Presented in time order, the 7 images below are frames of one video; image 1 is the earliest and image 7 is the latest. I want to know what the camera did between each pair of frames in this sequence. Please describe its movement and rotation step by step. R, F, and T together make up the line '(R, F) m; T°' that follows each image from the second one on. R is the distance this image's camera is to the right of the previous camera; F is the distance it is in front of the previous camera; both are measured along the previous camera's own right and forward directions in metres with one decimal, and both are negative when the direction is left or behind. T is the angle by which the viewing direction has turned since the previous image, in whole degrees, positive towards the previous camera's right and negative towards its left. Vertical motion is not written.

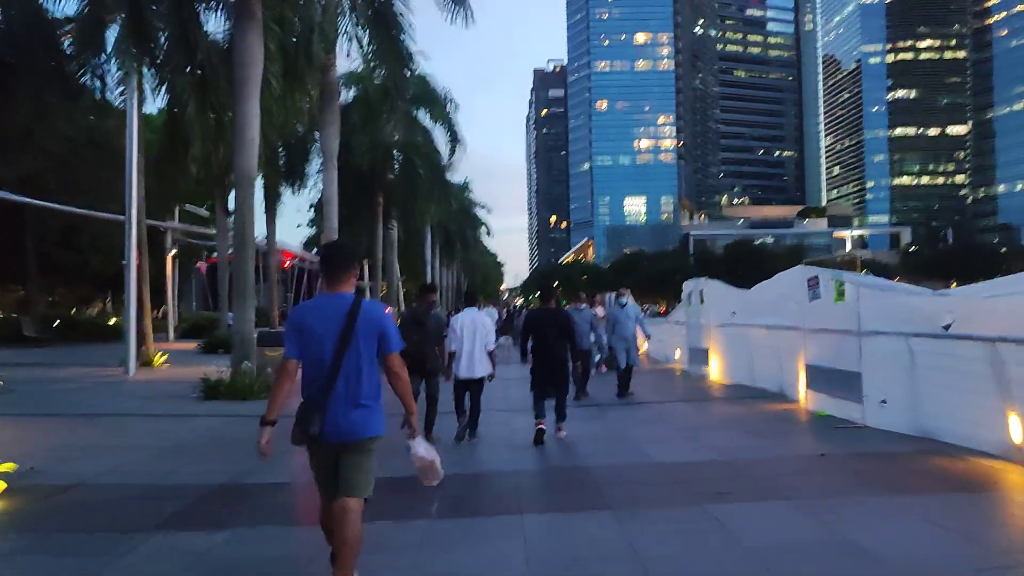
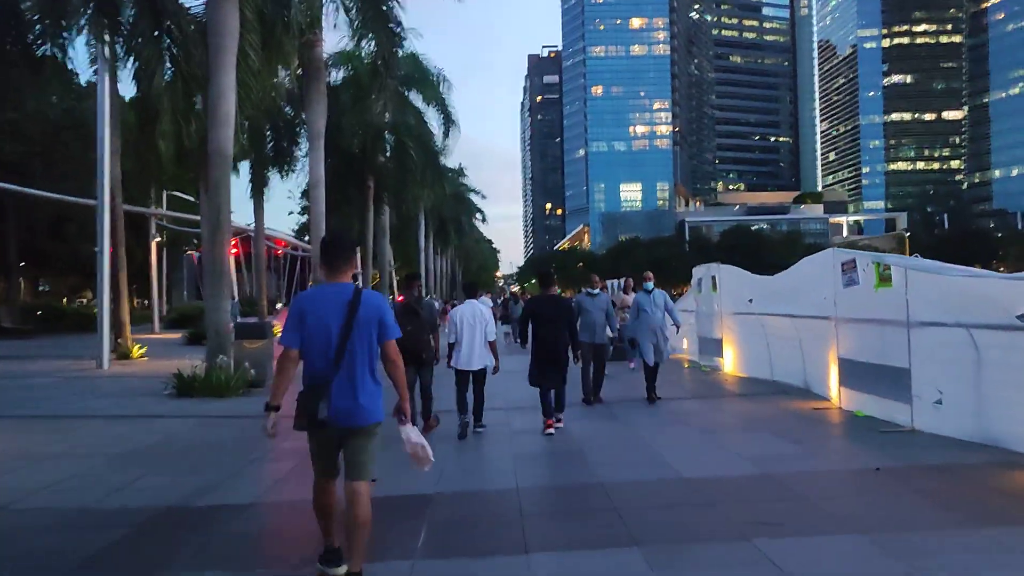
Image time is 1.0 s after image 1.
(-0.1, +1.2) m; 0°
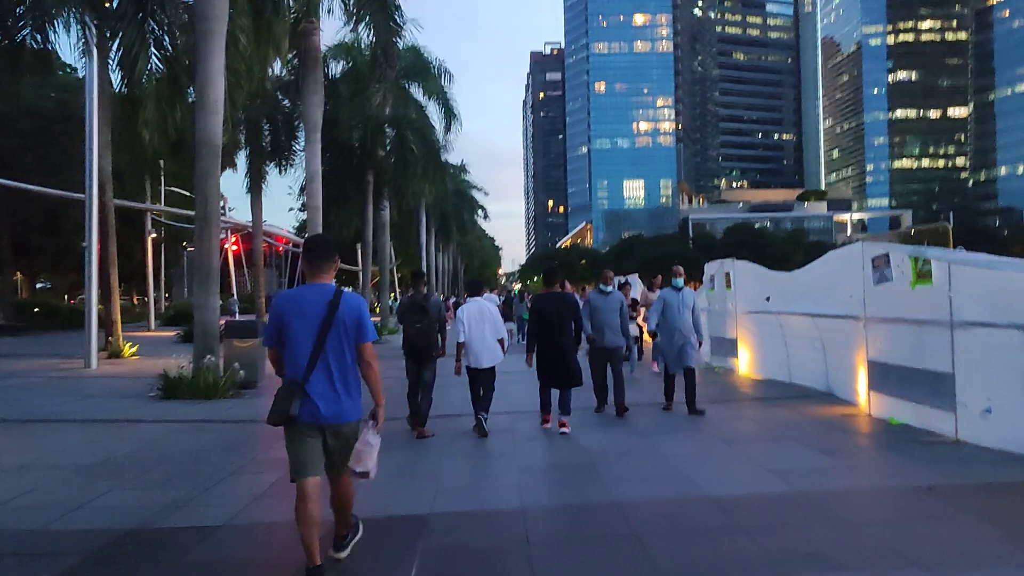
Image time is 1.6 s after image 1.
(0.0, +0.8) m; 0°
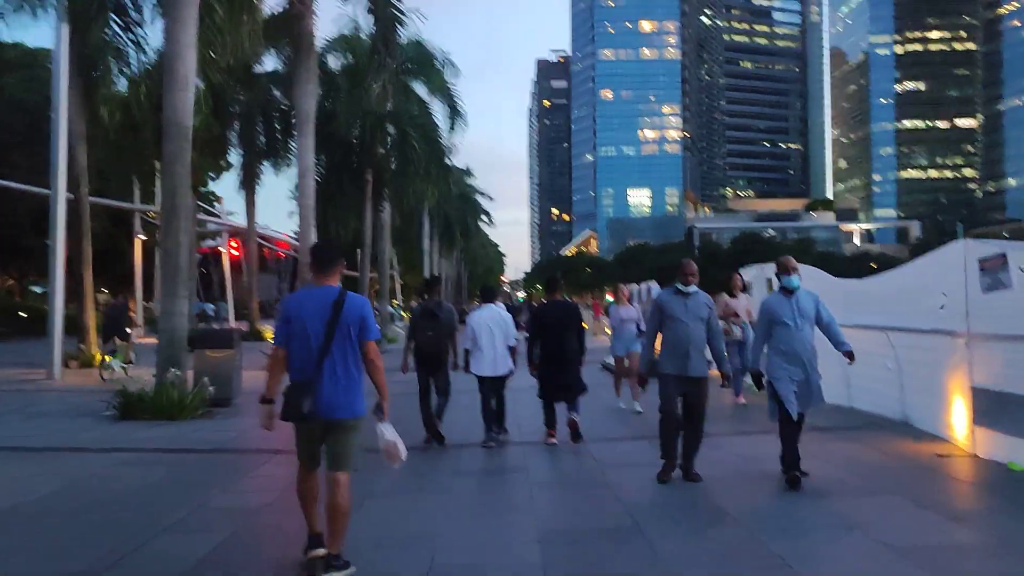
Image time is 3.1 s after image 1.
(-0.1, +1.9) m; 0°
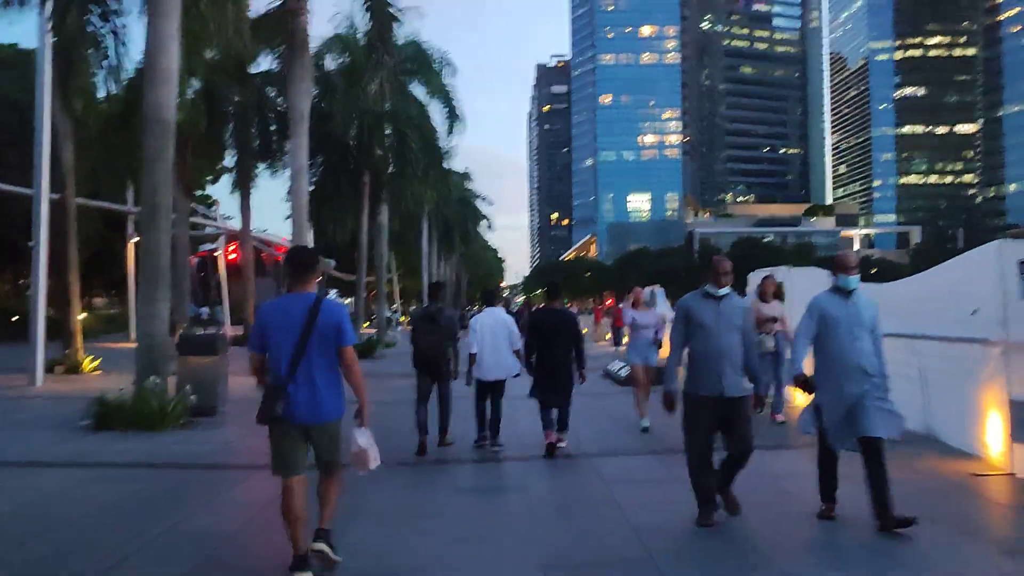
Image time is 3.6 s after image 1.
(0.0, +0.6) m; 0°
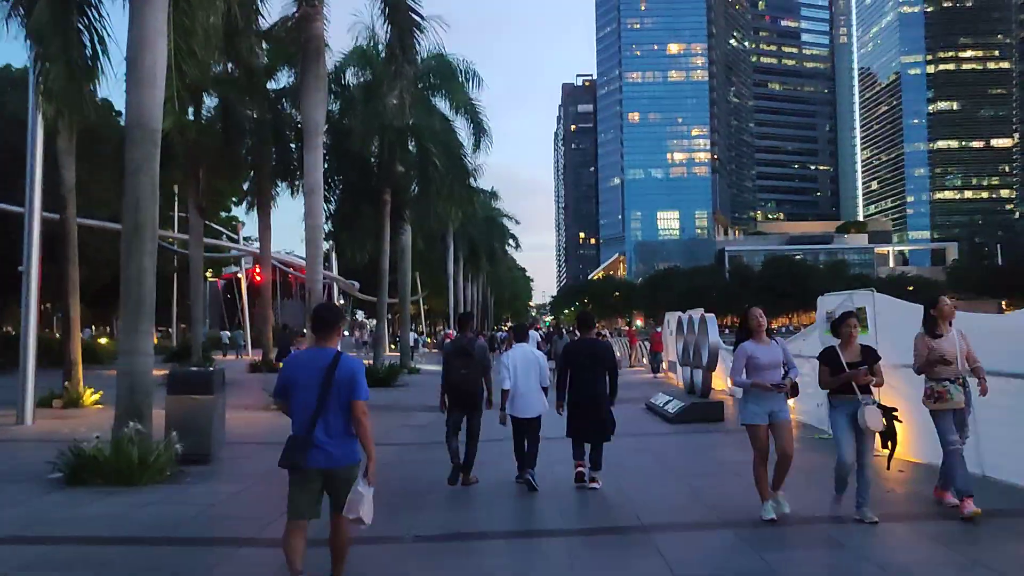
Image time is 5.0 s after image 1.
(-0.1, +1.7) m; -2°
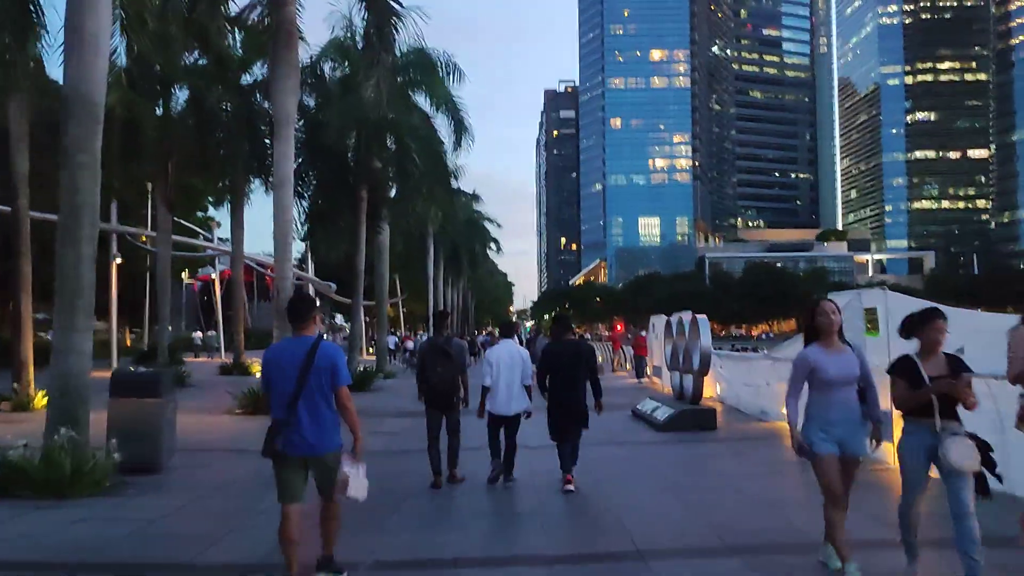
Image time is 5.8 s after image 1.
(0.0, +1.0) m; +1°
